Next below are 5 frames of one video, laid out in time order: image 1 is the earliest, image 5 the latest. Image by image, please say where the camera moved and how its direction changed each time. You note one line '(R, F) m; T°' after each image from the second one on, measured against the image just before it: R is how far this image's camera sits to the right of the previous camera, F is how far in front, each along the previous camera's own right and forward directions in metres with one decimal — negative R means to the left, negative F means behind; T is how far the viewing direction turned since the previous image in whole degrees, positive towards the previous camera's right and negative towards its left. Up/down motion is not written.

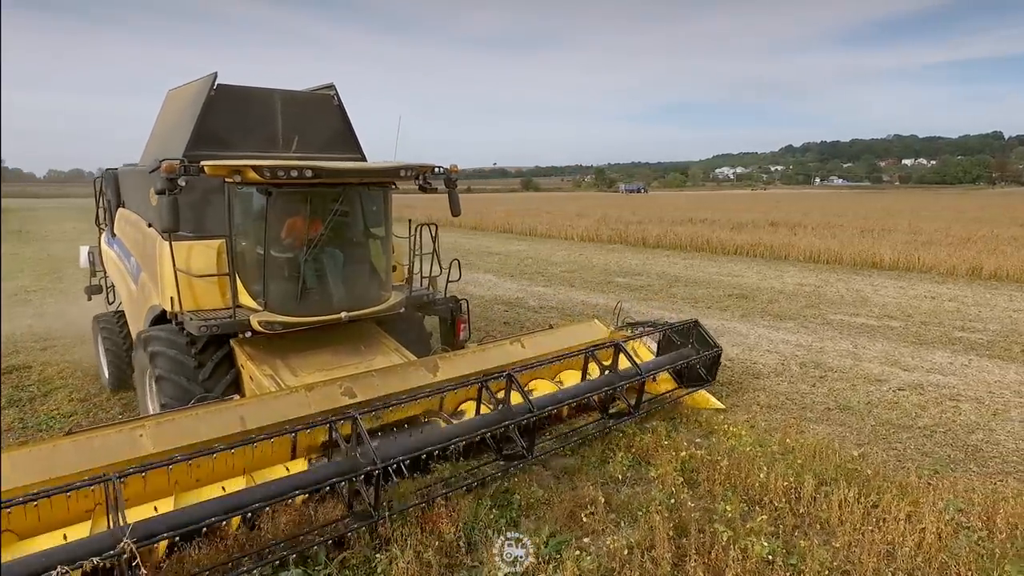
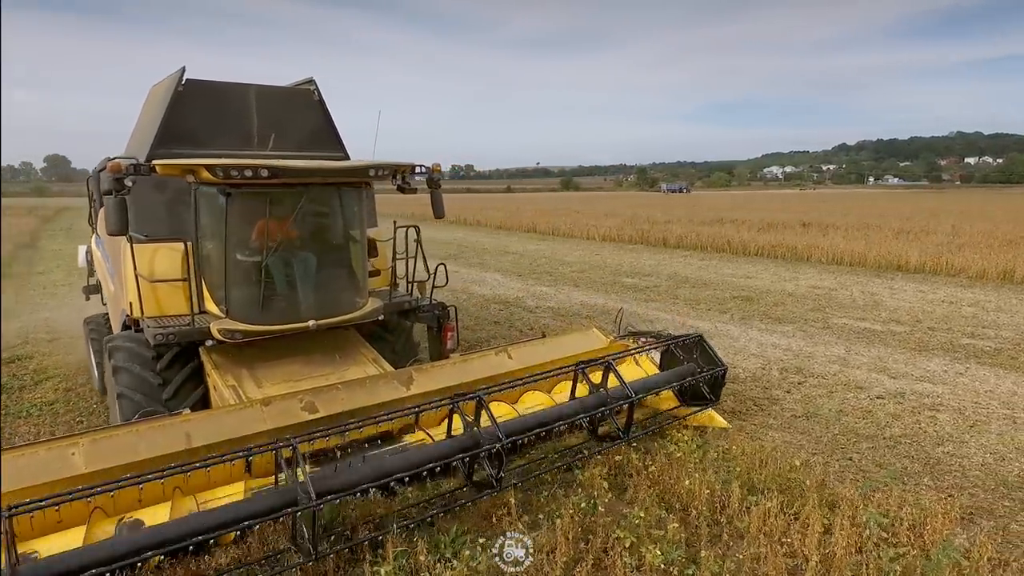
(+0.8, 0.0) m; -4°
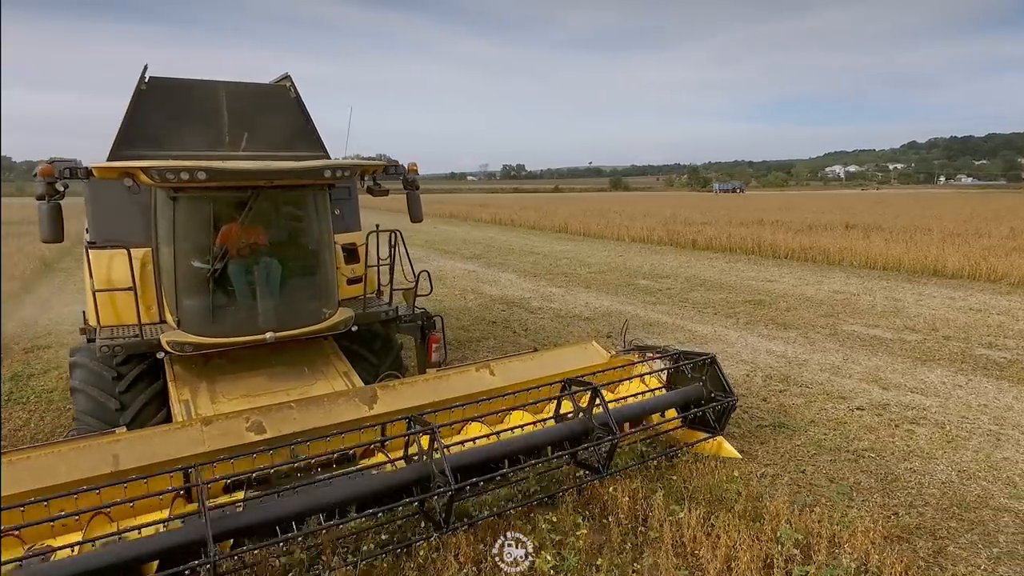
(+0.8, 0.0) m; -4°
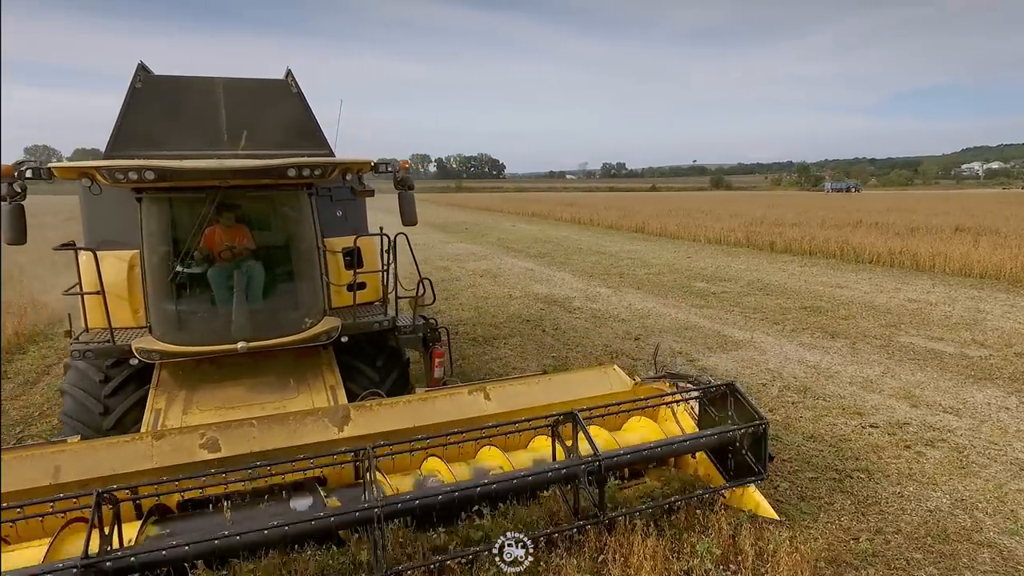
(+1.0, 0.0) m; -9°
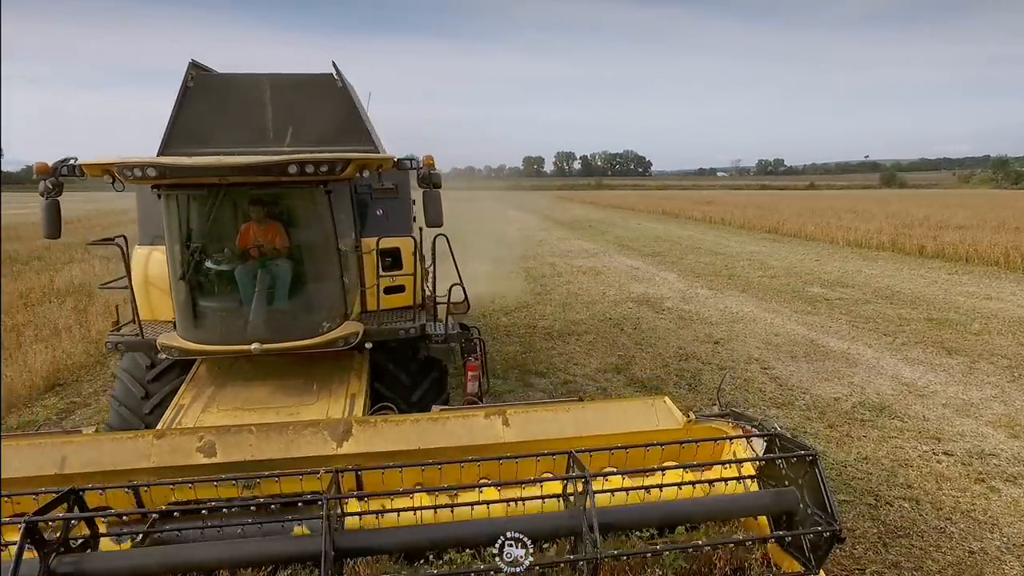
(+0.9, 0.0) m; -13°
